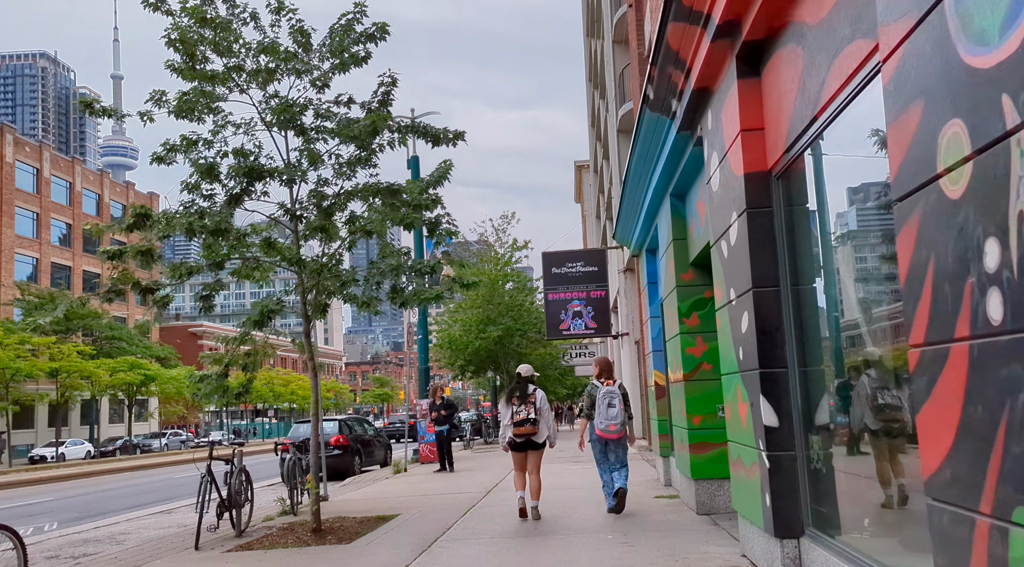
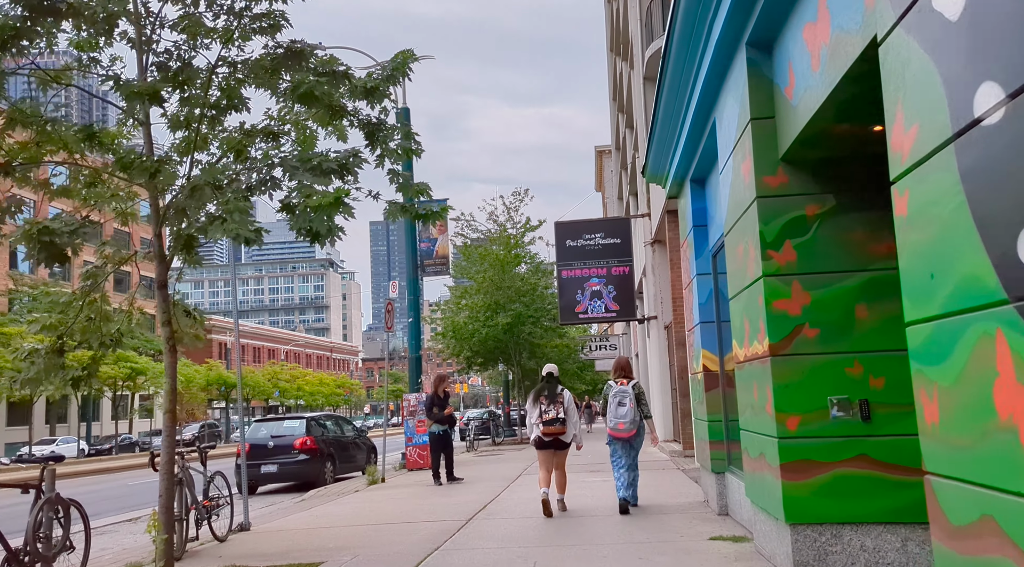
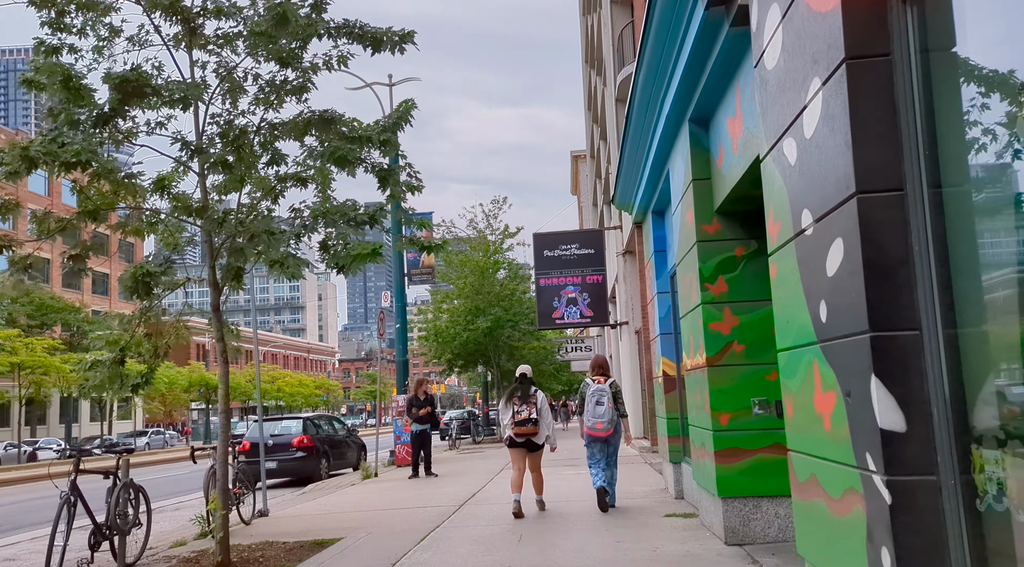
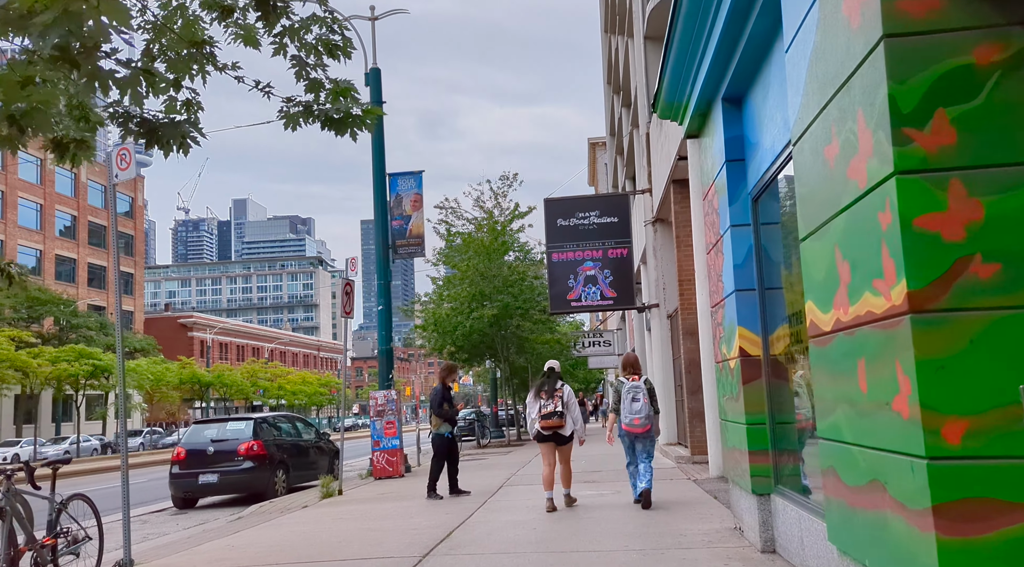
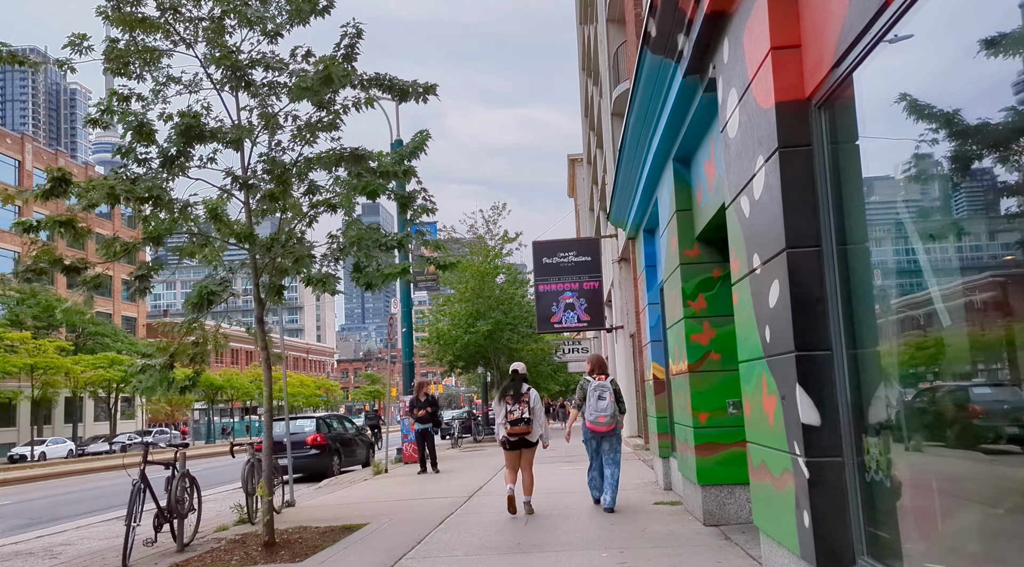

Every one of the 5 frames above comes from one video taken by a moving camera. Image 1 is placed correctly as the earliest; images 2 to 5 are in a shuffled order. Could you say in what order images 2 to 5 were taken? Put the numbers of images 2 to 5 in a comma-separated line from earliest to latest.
5, 3, 2, 4
